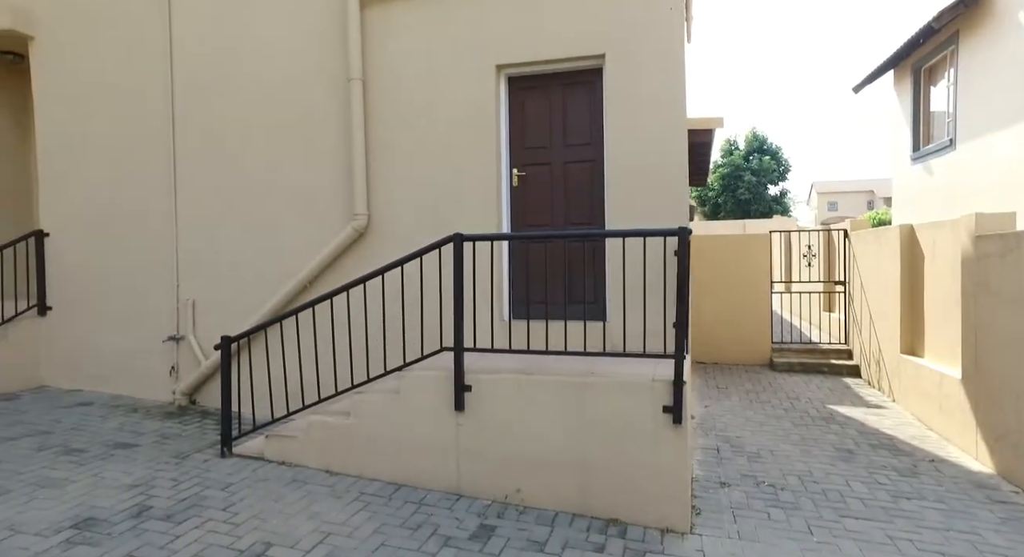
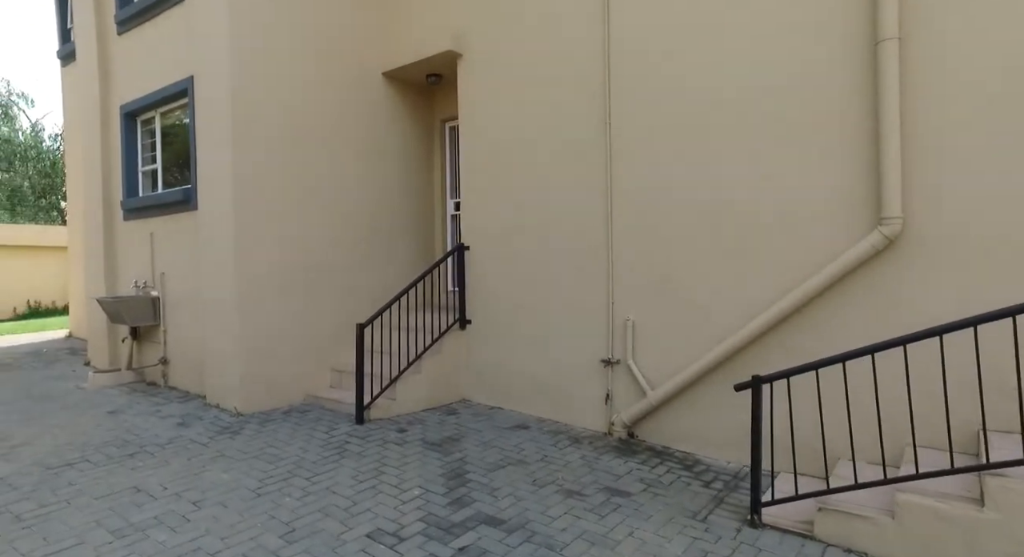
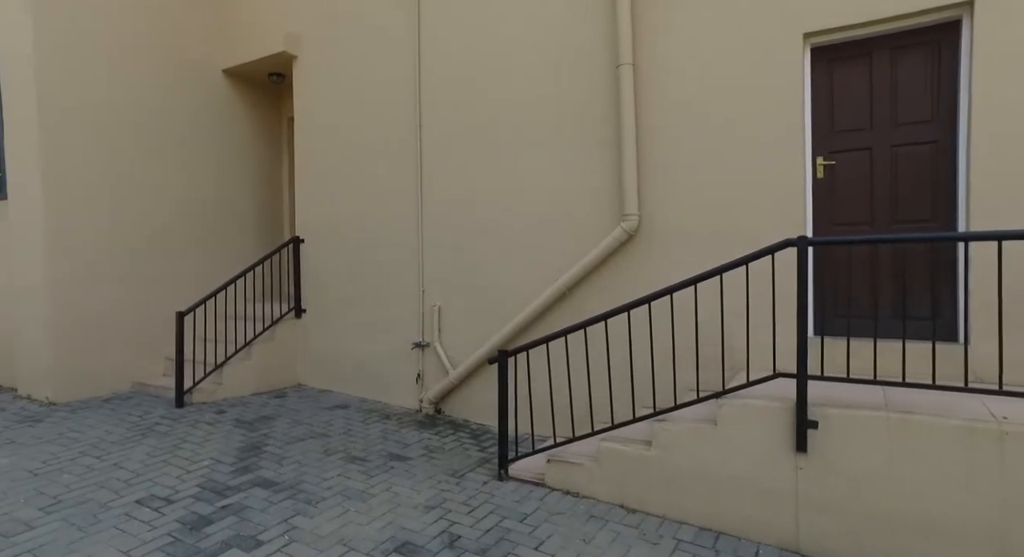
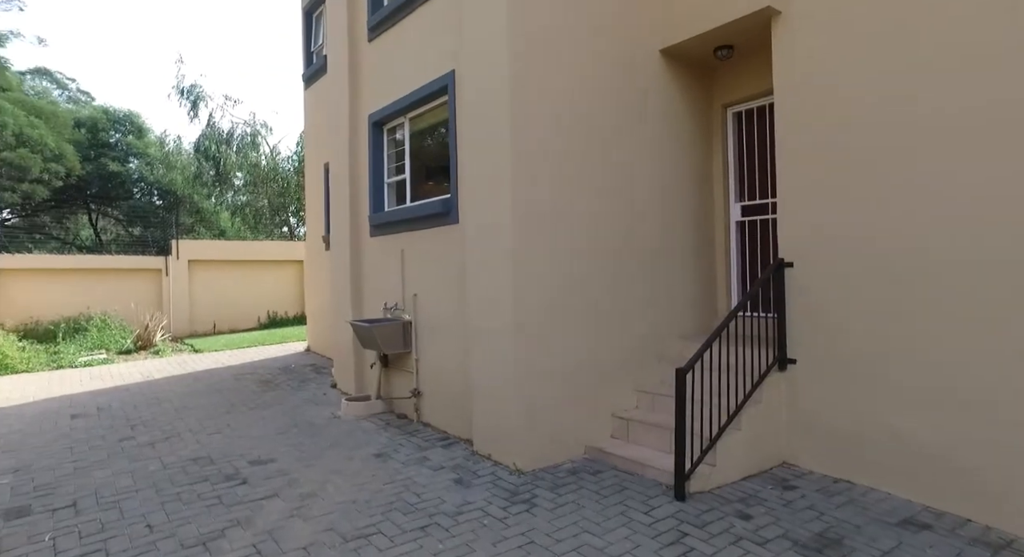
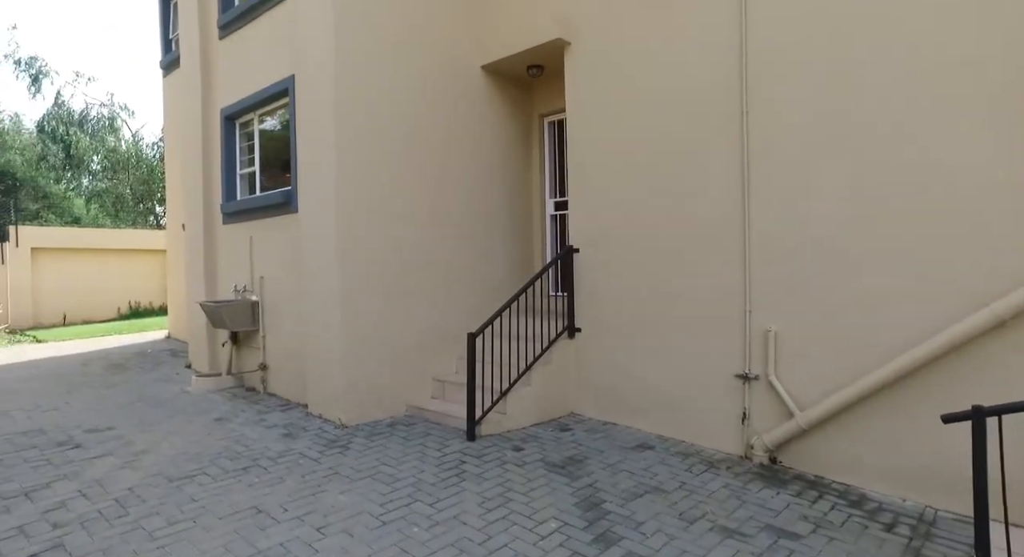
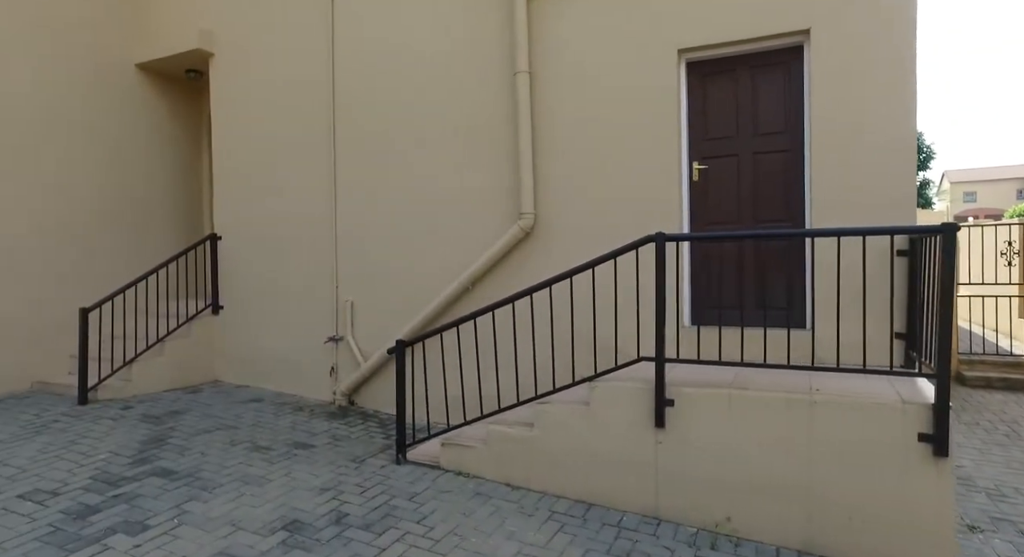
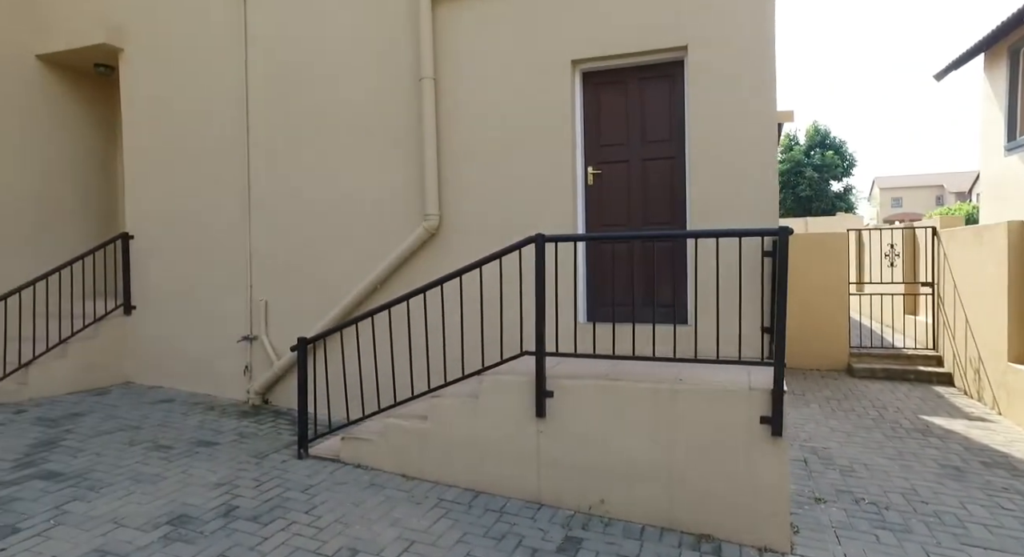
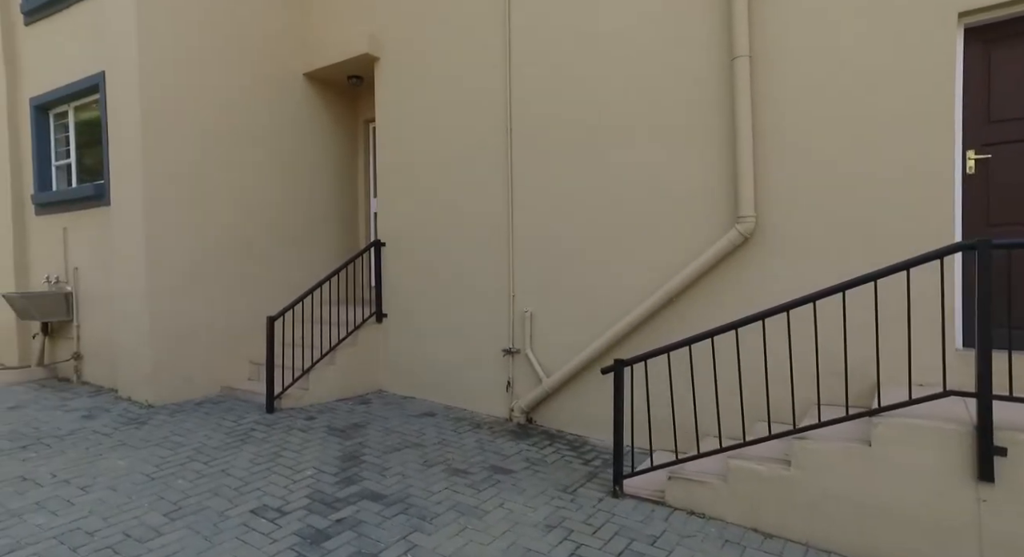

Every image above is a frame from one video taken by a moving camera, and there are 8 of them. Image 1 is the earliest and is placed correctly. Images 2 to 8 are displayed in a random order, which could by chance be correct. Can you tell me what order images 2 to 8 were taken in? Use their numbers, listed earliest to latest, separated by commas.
7, 6, 3, 8, 2, 5, 4
